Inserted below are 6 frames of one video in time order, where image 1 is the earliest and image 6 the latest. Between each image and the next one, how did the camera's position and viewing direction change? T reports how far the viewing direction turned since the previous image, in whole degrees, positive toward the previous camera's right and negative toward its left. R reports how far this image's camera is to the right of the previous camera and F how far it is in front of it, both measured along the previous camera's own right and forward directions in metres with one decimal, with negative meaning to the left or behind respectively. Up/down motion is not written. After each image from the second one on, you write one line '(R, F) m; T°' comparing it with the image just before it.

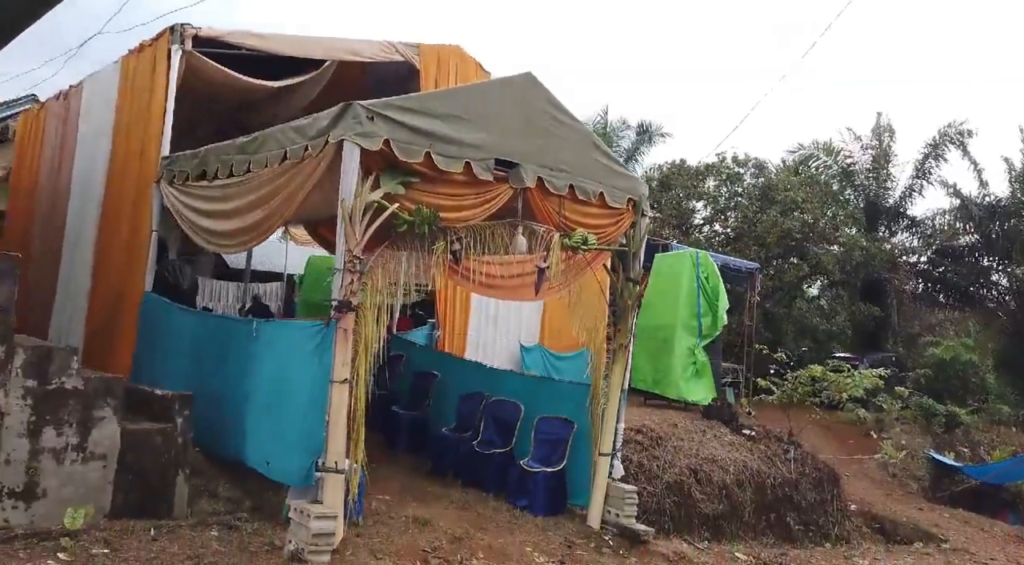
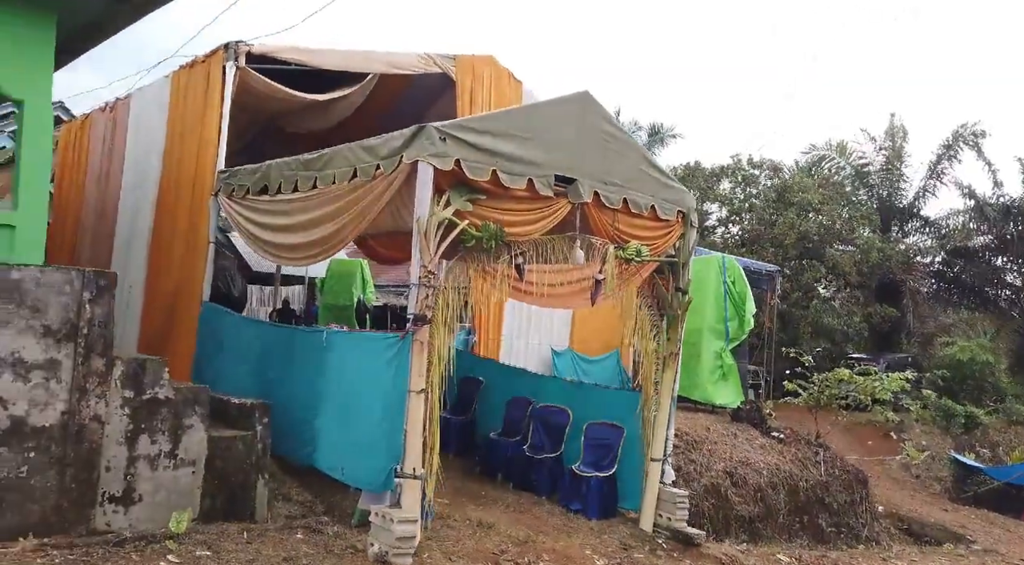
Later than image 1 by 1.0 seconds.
(-0.4, -0.2) m; -1°
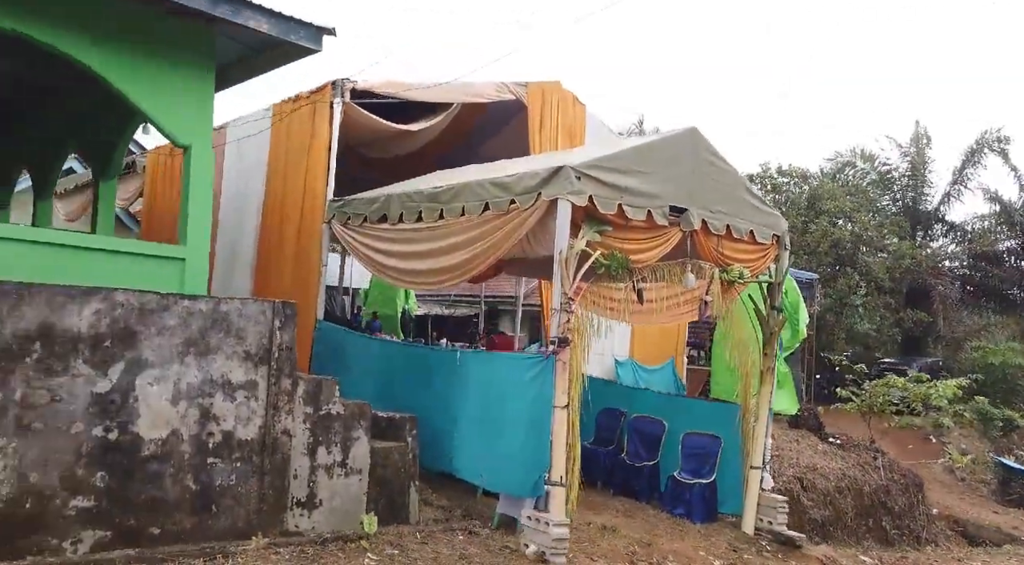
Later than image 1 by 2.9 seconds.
(-0.8, -0.6) m; -1°
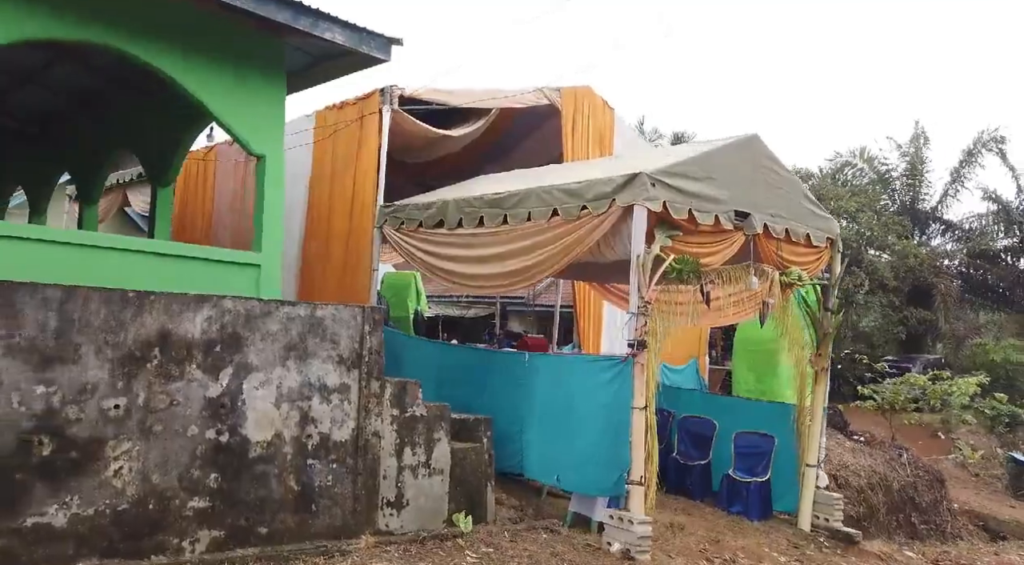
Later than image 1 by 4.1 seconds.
(-0.6, -0.1) m; 0°
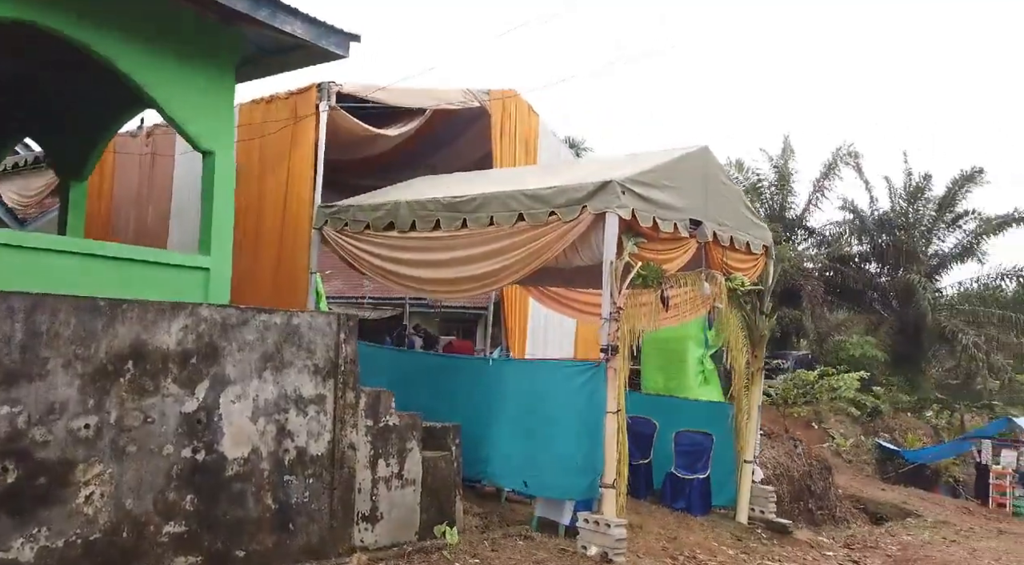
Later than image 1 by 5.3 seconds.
(-0.6, +0.1) m; +8°
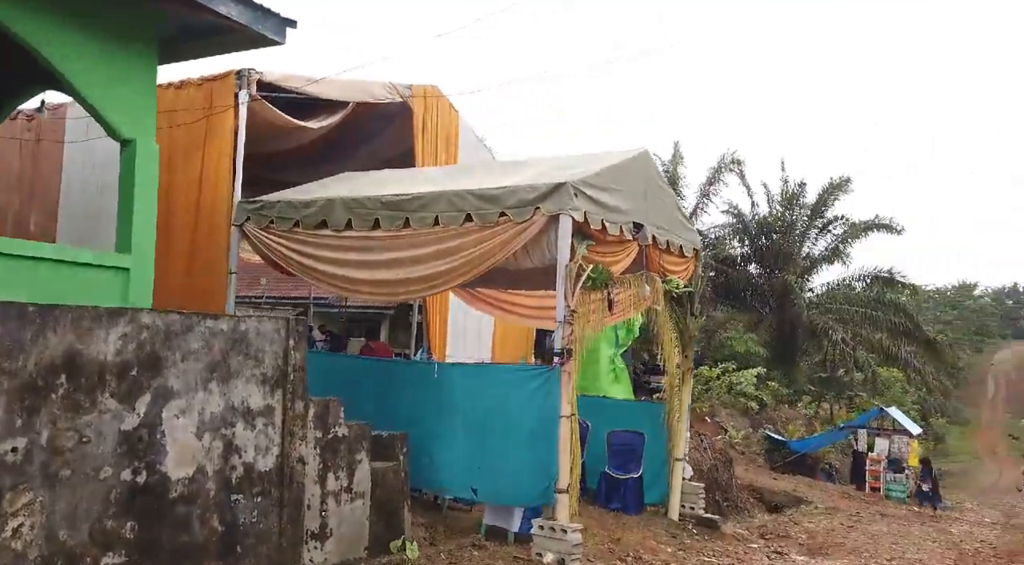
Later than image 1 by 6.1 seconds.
(-0.4, +0.3) m; +7°
